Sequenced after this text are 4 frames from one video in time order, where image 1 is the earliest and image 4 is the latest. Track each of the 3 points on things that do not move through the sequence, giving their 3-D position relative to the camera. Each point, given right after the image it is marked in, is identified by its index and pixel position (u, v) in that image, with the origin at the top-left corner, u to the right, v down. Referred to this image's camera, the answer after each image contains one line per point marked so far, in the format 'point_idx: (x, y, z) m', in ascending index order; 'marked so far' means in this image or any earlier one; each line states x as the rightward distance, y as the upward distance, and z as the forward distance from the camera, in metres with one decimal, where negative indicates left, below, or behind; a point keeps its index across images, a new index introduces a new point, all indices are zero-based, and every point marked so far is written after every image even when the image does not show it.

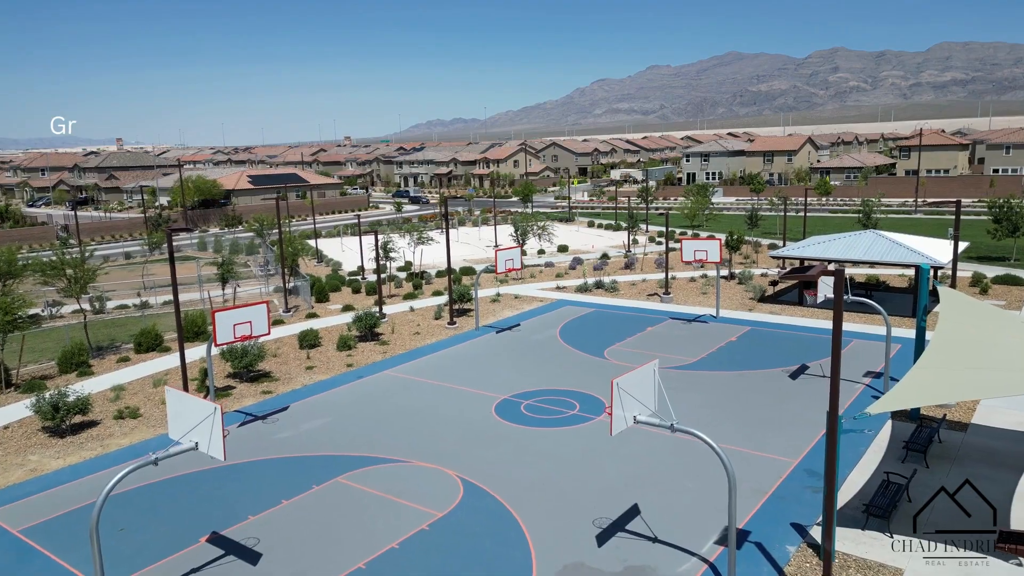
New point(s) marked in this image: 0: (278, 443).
0: (-6.0, -4.0, +18.4) m
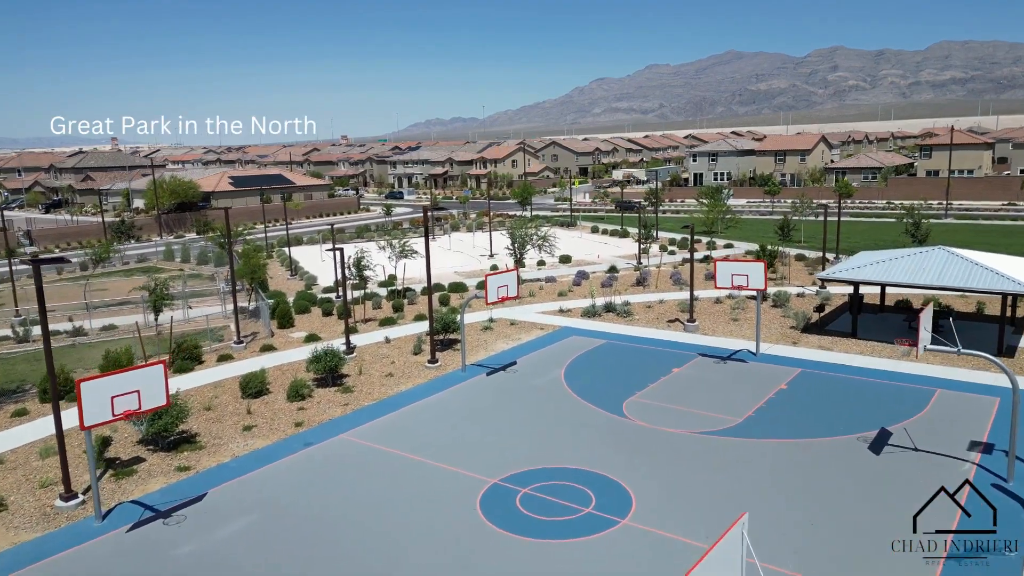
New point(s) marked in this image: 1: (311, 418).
0: (-6.2, -5.0, +13.2) m
1: (-5.5, -3.6, +19.6) m
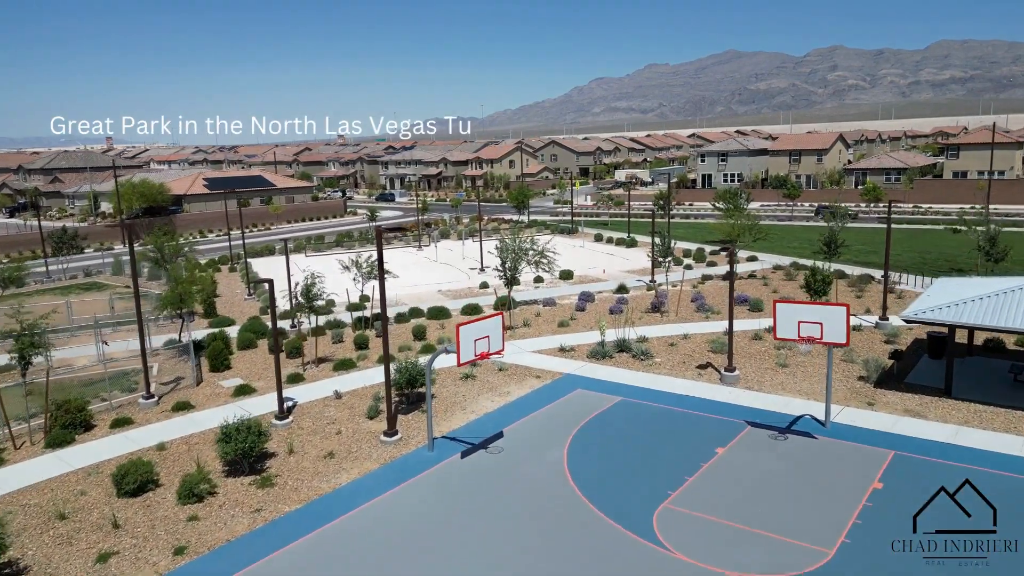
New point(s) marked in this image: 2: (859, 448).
0: (-6.5, -6.2, +7.2) m
1: (-5.9, -4.7, +13.6) m
2: (+8.0, -3.6, +16.5) m
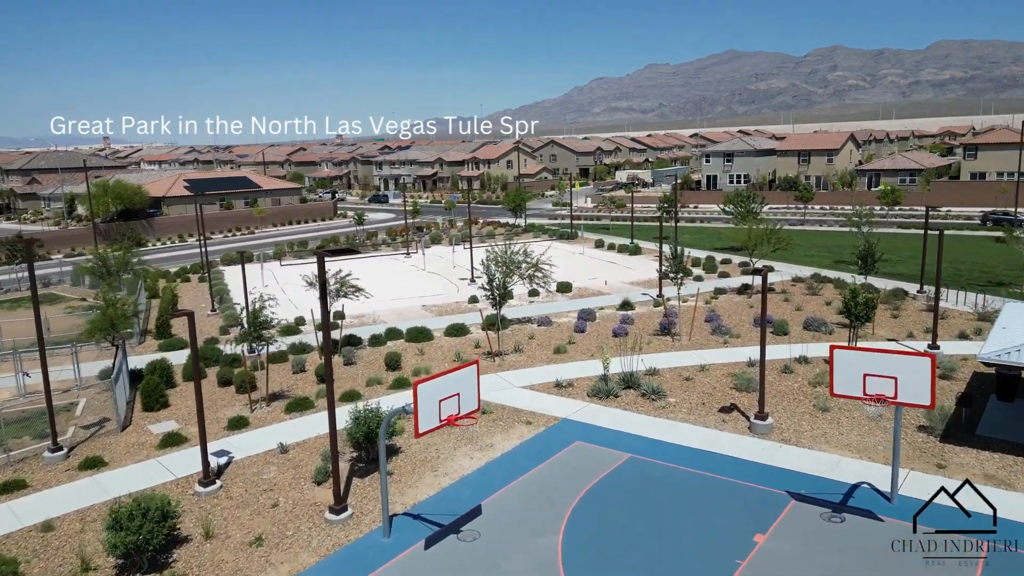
0: (-6.9, -6.9, +3.5) m
1: (-6.2, -5.4, +9.9) m
2: (+7.6, -4.3, +12.8) m
